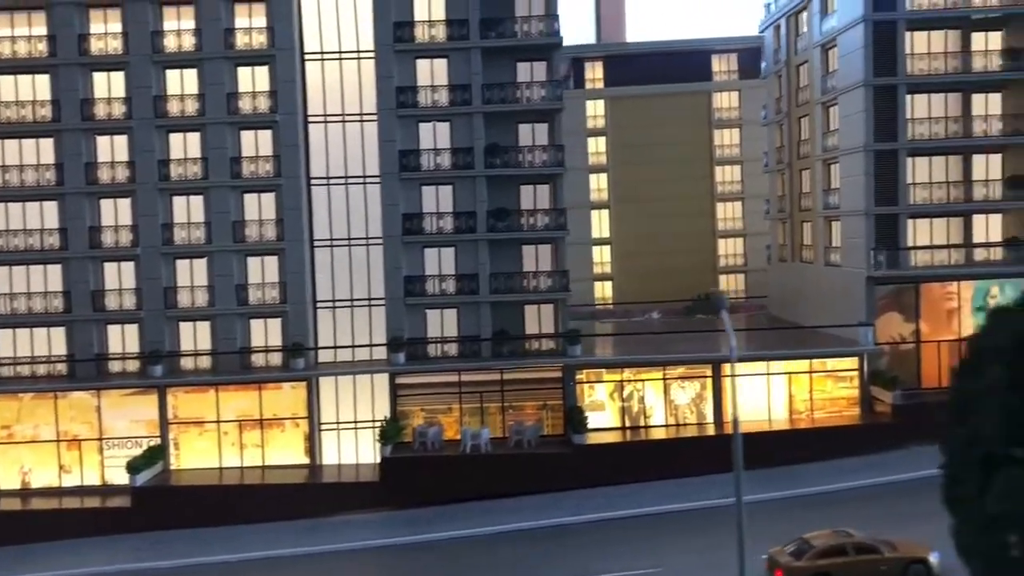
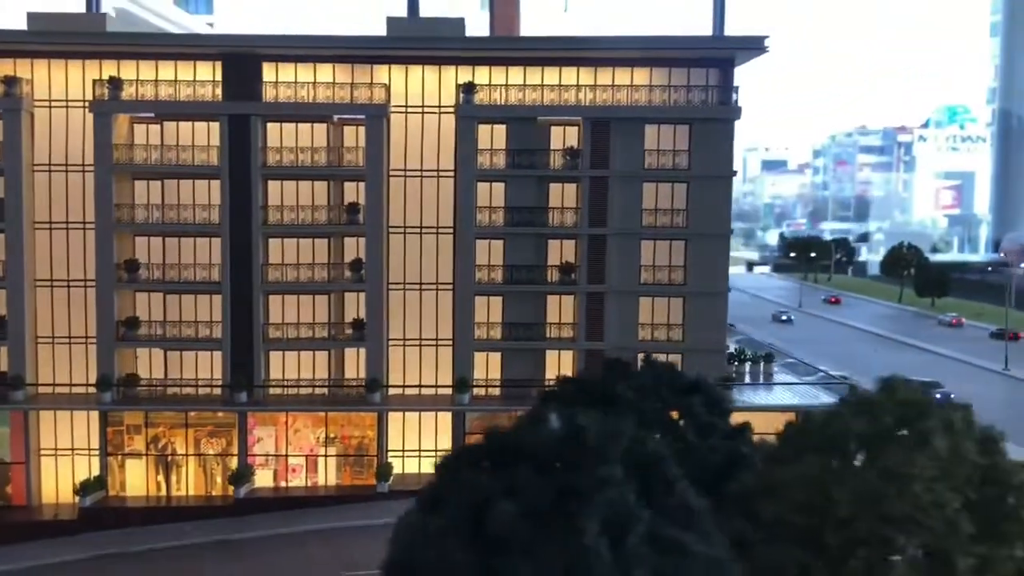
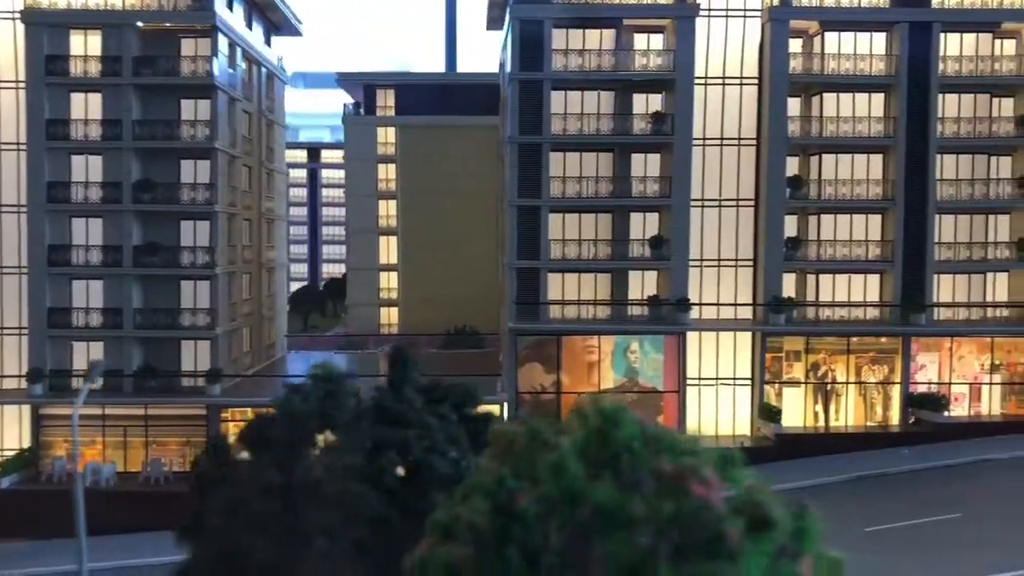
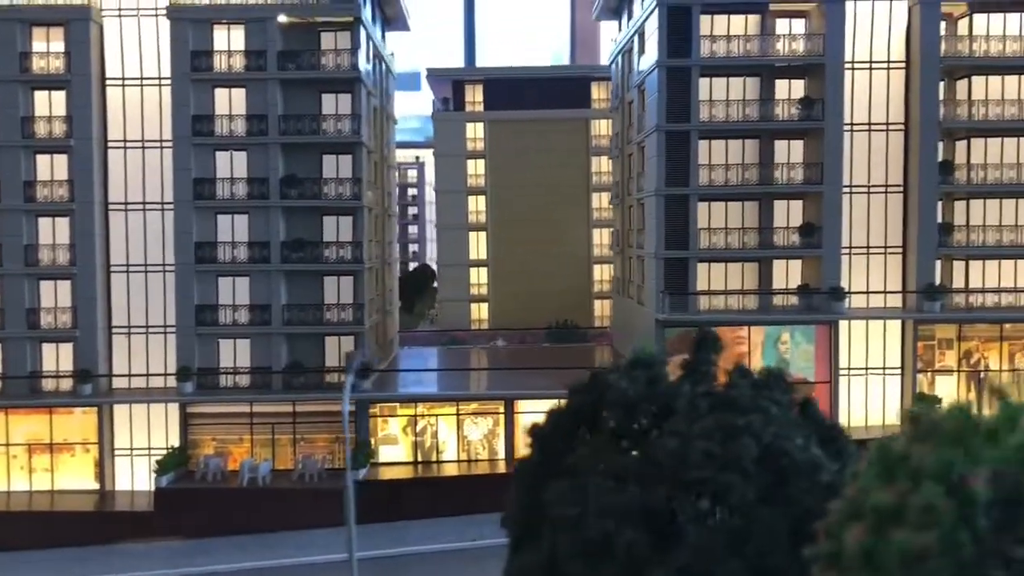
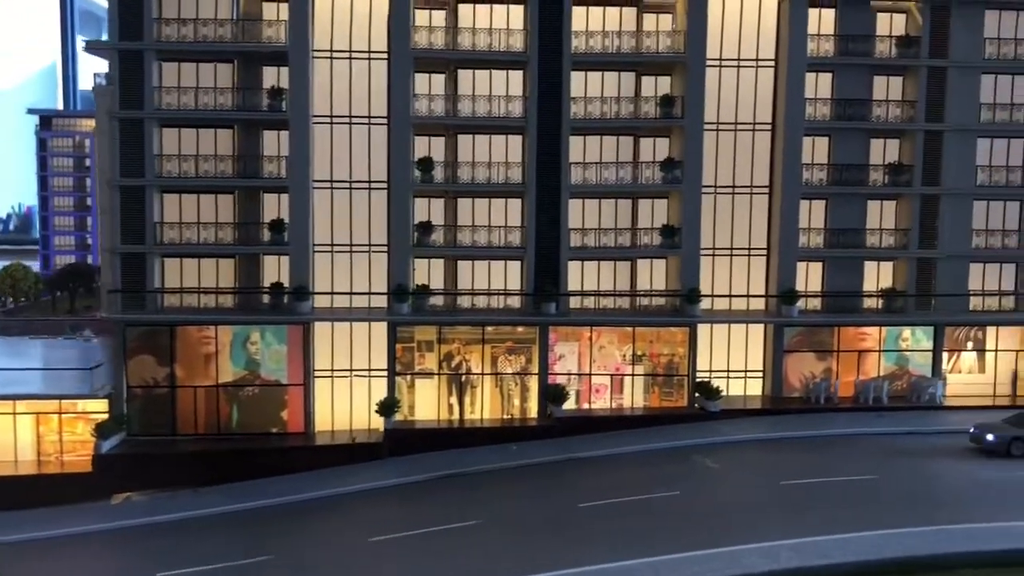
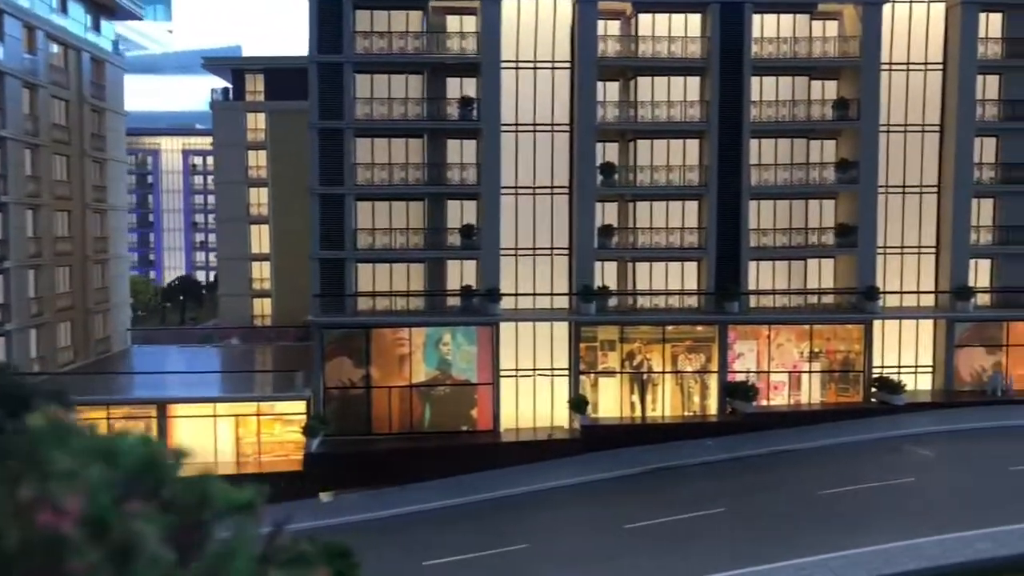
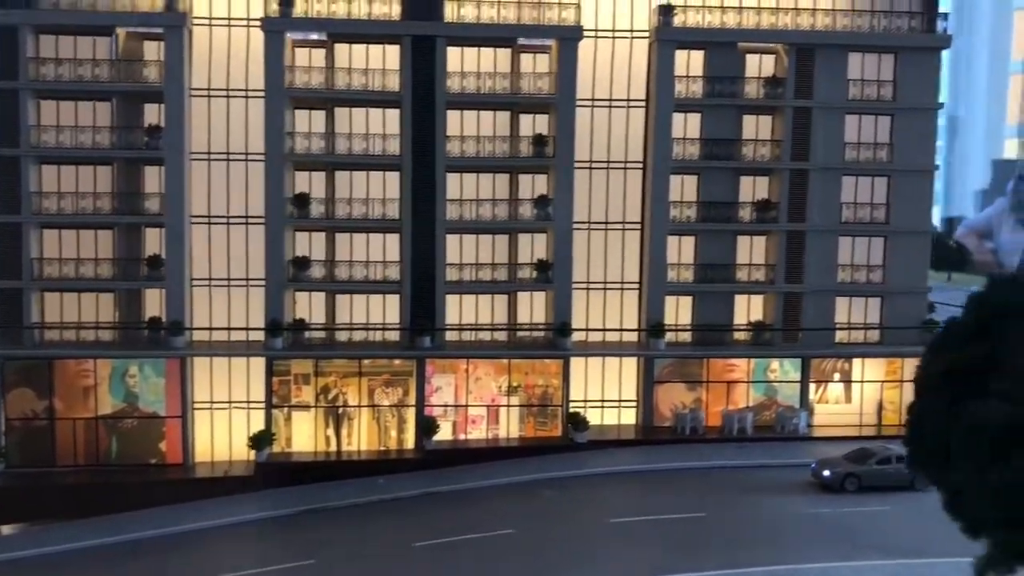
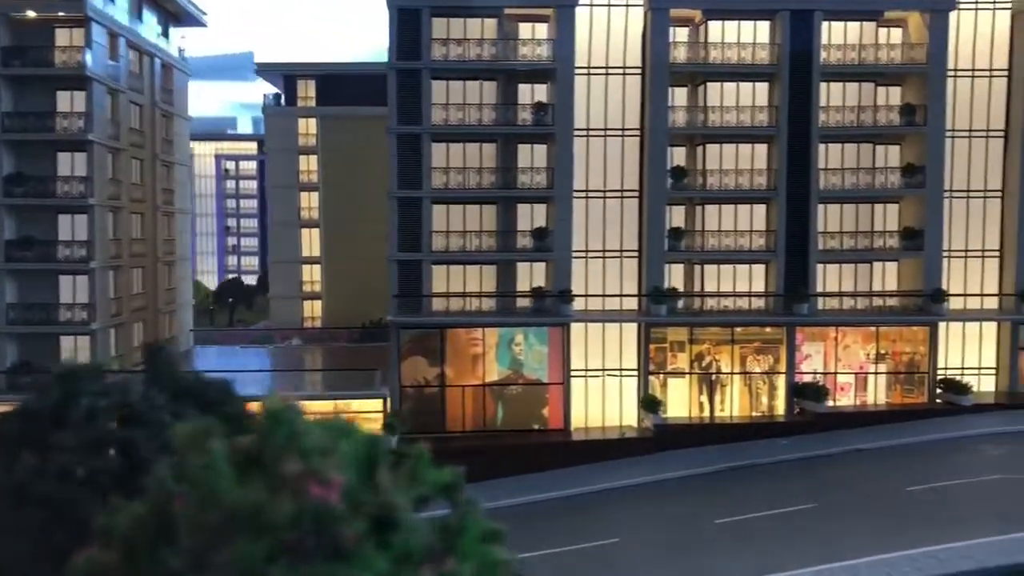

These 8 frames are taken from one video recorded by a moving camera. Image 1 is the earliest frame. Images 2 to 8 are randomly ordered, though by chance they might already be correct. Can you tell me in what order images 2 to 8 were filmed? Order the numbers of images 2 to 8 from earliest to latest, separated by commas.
4, 3, 8, 6, 5, 7, 2
